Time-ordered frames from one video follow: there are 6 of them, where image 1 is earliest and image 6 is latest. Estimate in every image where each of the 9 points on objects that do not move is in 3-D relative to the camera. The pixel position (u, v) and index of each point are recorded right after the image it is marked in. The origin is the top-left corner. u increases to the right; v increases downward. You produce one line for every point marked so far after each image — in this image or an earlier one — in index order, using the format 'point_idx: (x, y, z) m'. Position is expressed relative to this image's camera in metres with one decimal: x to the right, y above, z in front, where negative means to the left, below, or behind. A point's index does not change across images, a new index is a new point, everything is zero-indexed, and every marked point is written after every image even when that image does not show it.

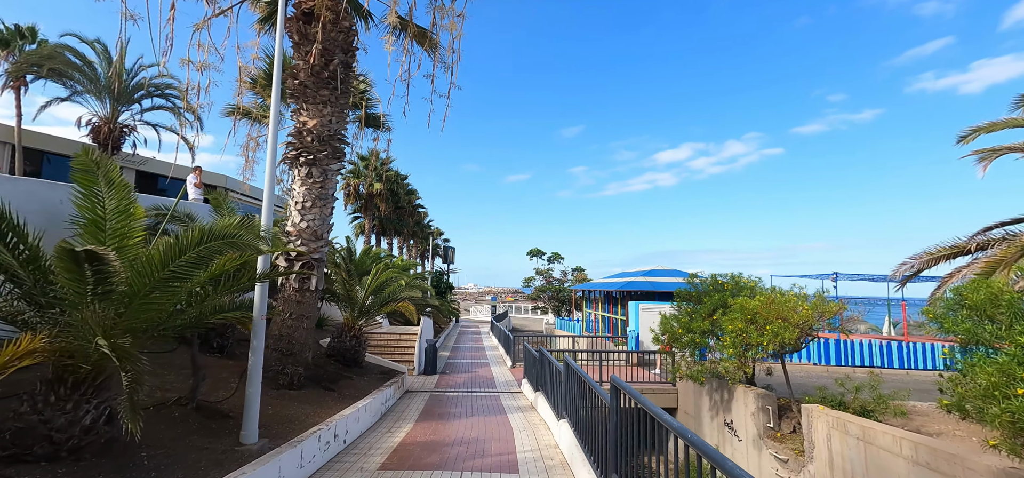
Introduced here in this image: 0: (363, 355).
0: (-3.3, -2.6, +10.1) m
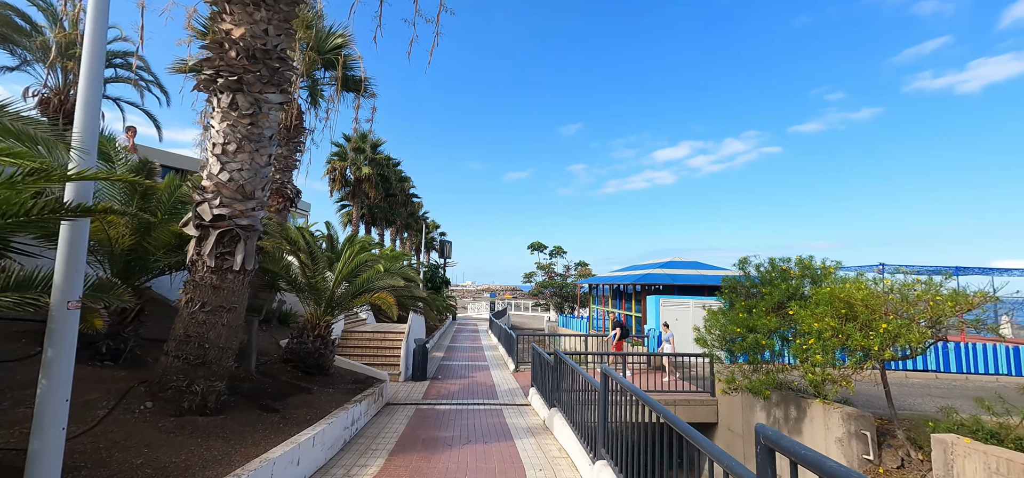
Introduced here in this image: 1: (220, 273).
0: (-3.2, -2.1, +8.0) m
1: (-3.0, -0.4, +4.7) m
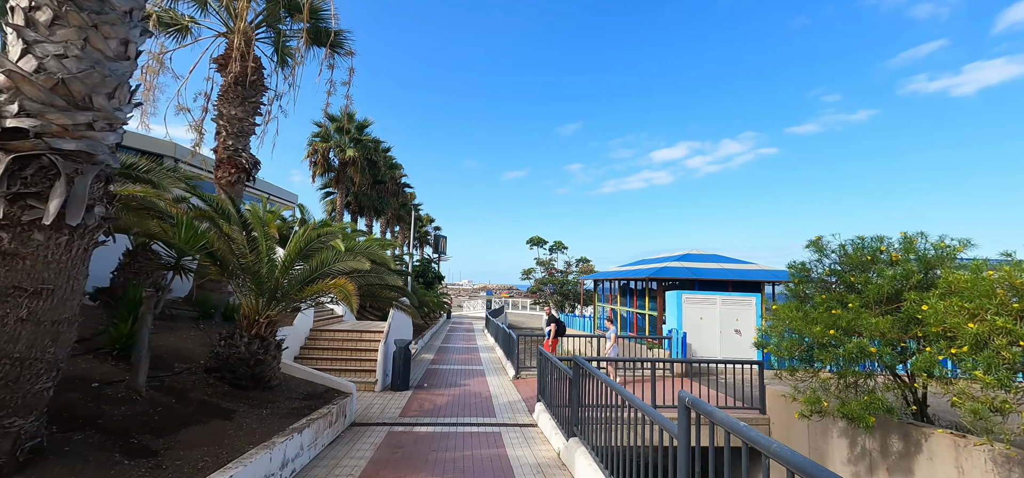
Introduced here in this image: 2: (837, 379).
0: (-3.2, -1.7, +6.0) m
1: (-3.0, +0.1, +2.7) m
2: (+3.8, -1.6, +5.4) m
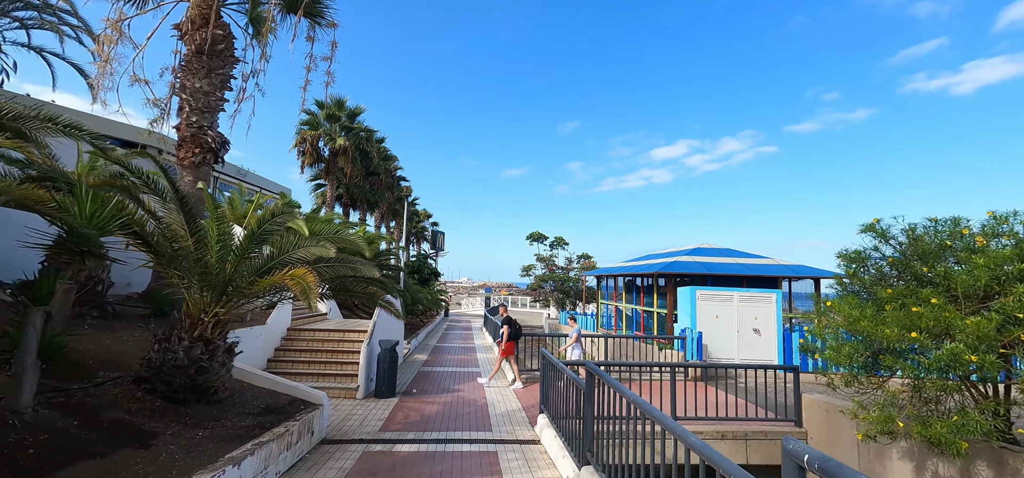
0: (-3.2, -1.5, +5.0) m
1: (-3.0, +0.2, +1.7) m
2: (+3.8, -1.4, +4.3) m
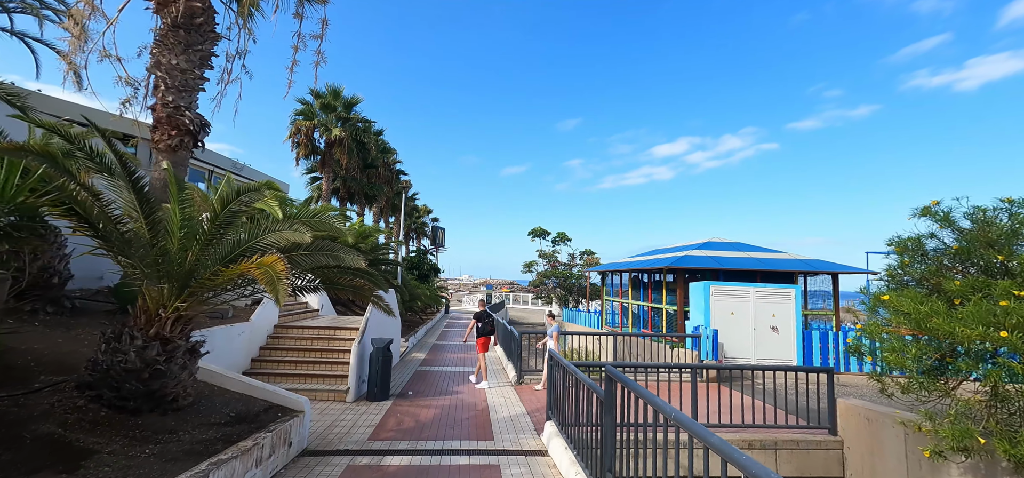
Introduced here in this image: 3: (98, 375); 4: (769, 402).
0: (-3.1, -1.4, +4.3) m
1: (-2.9, +0.4, +1.0) m
2: (+3.9, -1.3, +3.7) m
3: (-3.6, -1.2, +4.0) m
4: (+4.4, -2.8, +7.7) m
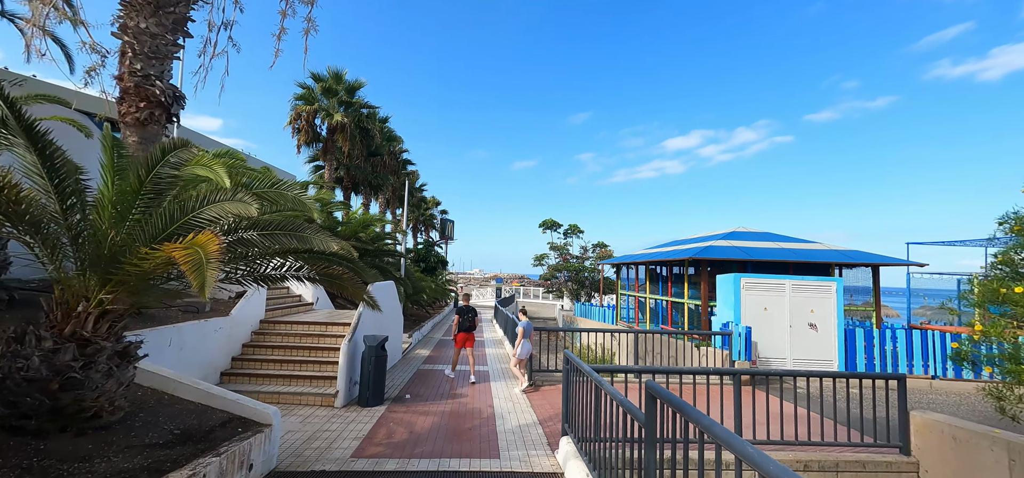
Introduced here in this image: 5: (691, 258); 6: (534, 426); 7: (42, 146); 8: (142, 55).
0: (-3.1, -1.2, +3.4) m
1: (-2.9, +0.5, +0.1) m
2: (+3.9, -1.1, +2.6) m
3: (-3.5, -1.0, +3.2) m
4: (+4.5, -2.5, +6.7) m
5: (+4.8, -0.5, +12.3) m
6: (+0.3, -2.5, +6.2) m
7: (-3.3, +0.6, +3.1) m
8: (-5.7, +2.8, +7.1) m
